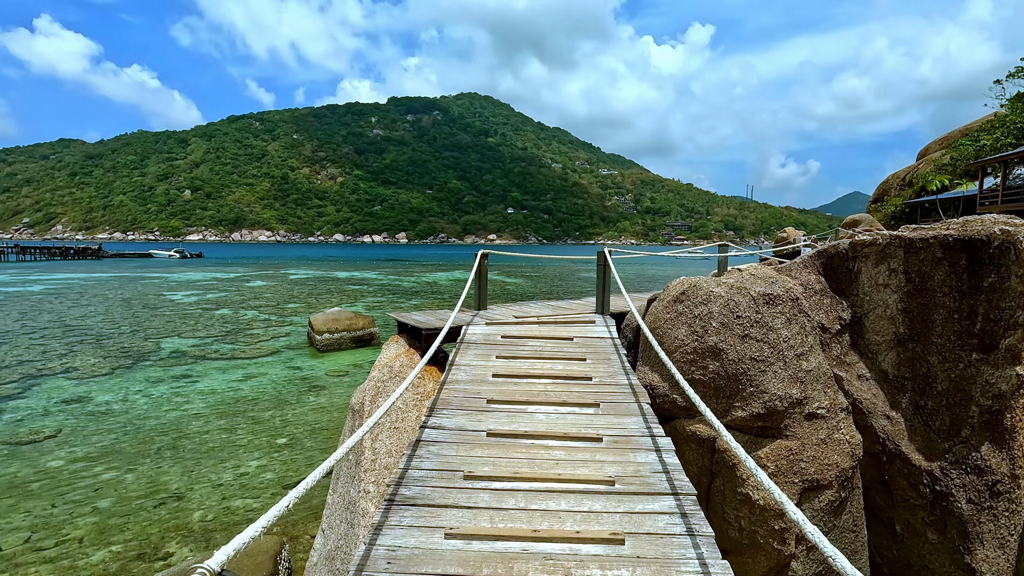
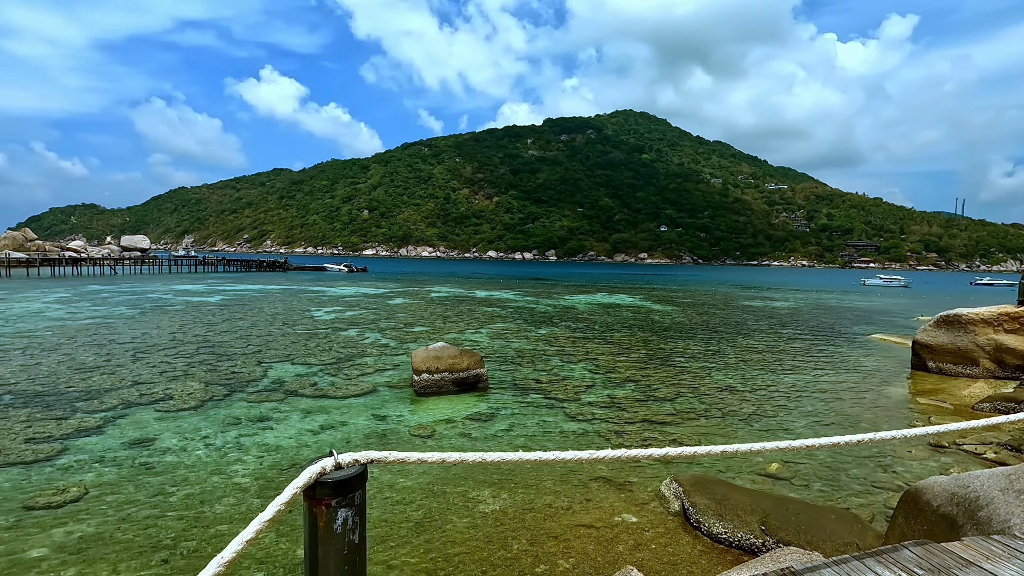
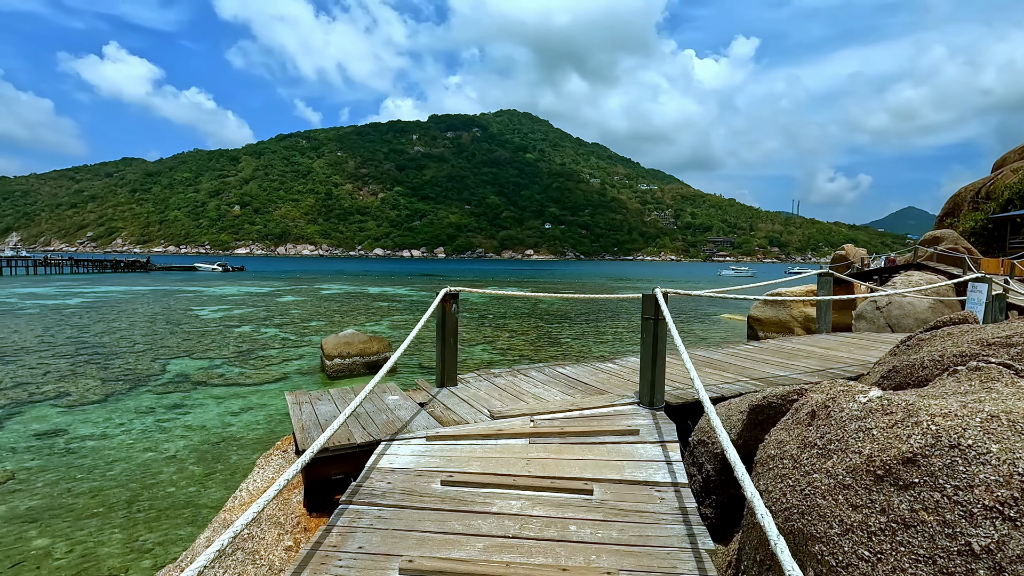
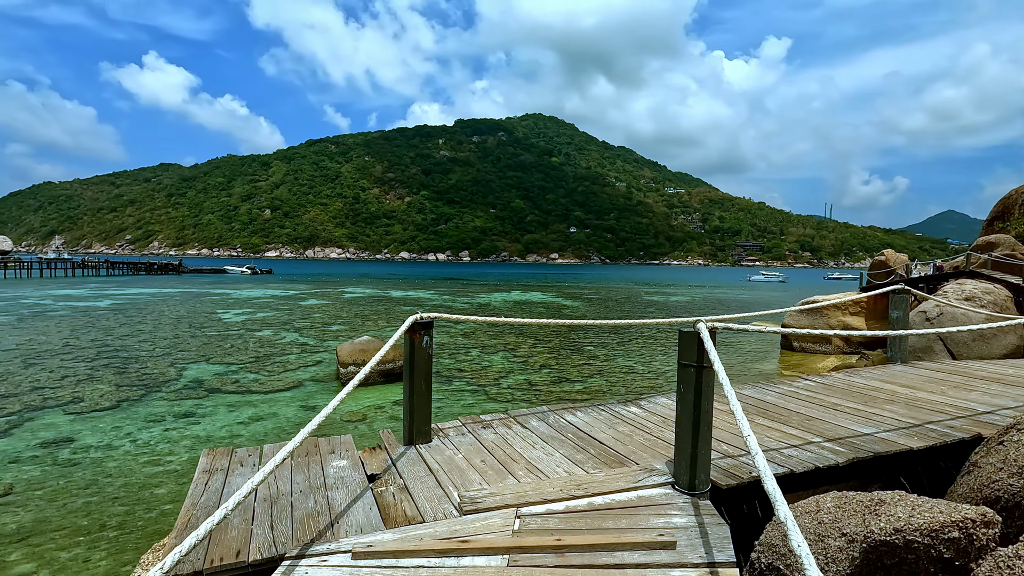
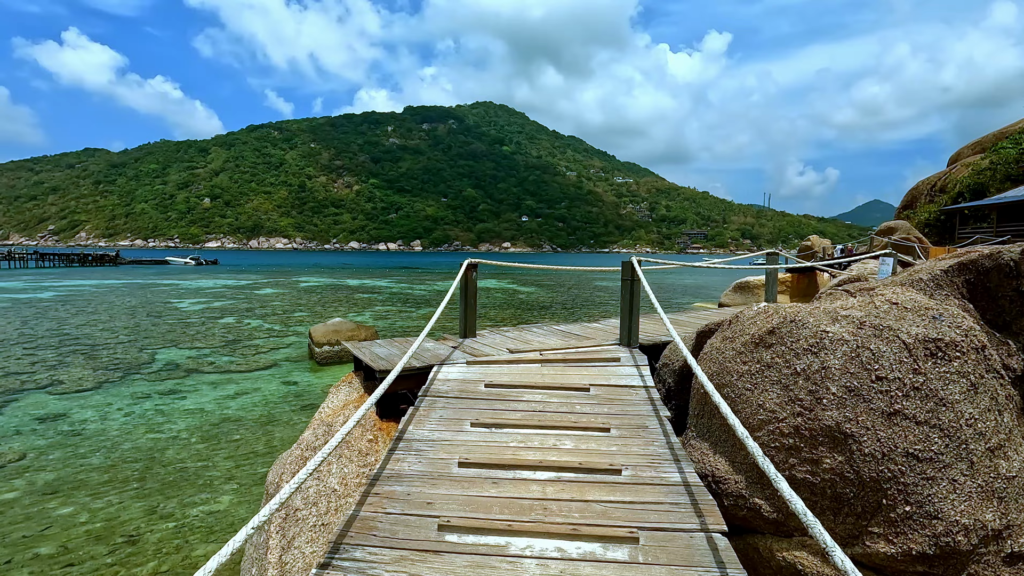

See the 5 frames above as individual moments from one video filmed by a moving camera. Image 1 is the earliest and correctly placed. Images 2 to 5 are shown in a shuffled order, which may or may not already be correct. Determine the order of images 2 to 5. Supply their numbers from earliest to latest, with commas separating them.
5, 3, 4, 2
